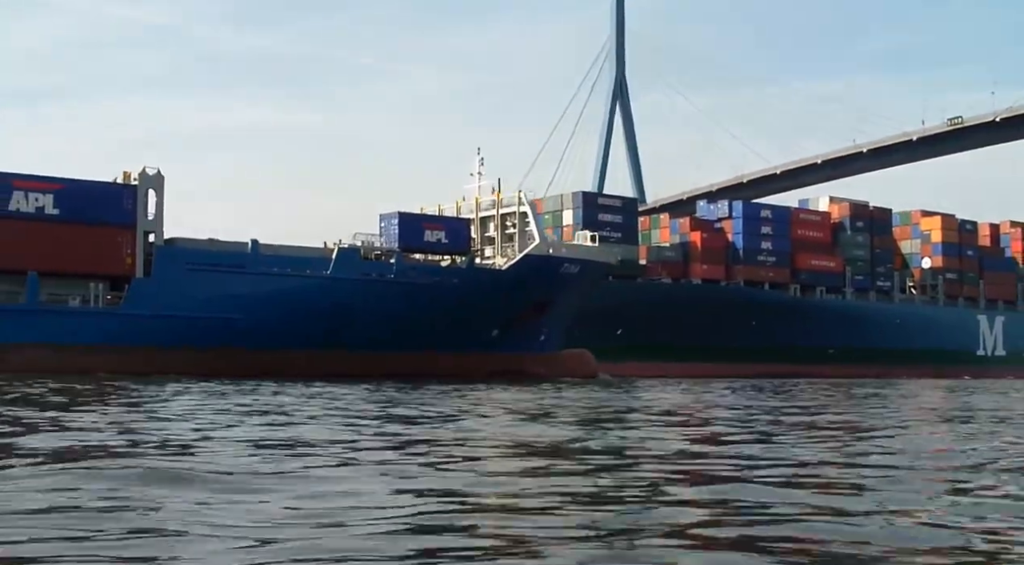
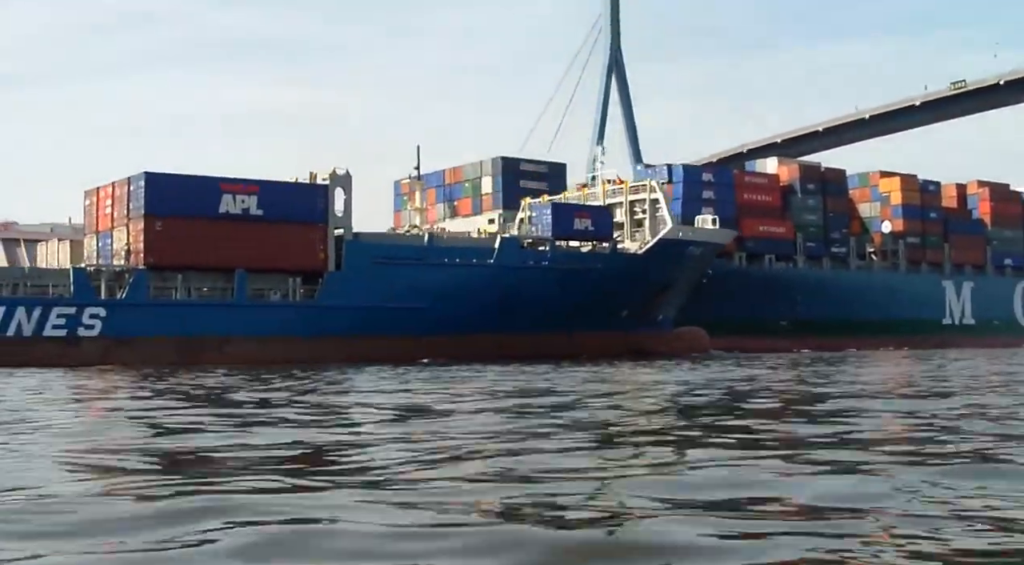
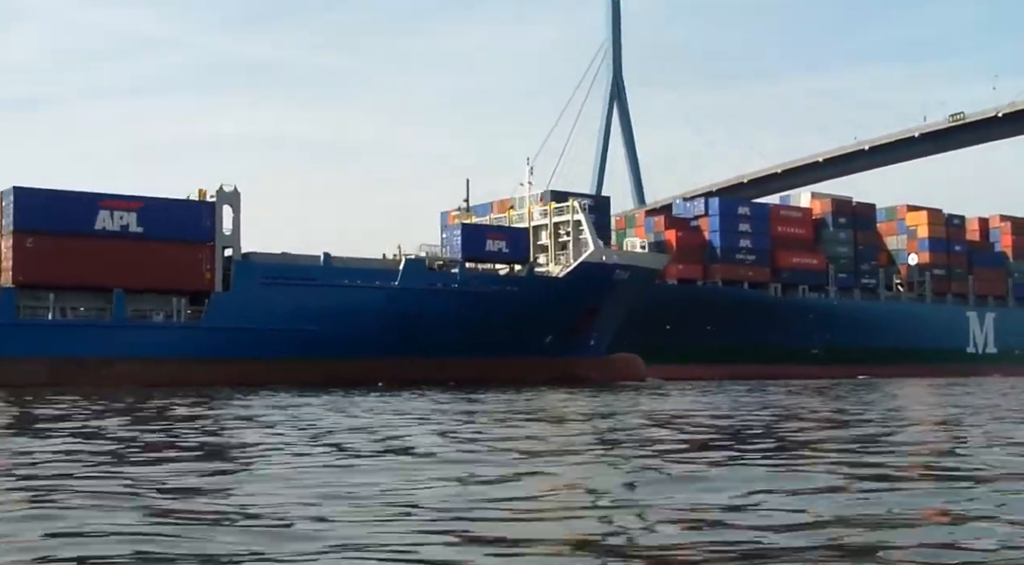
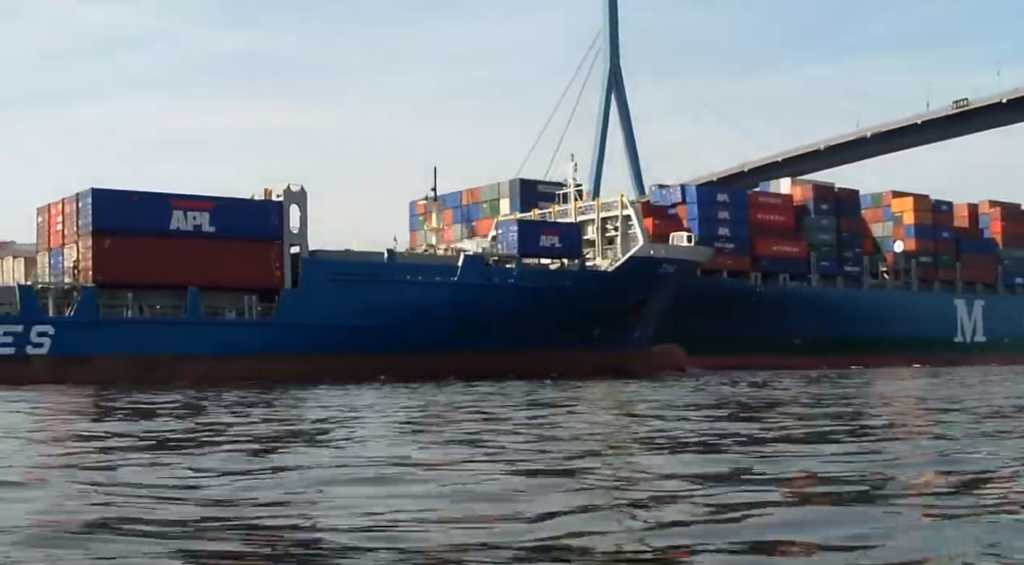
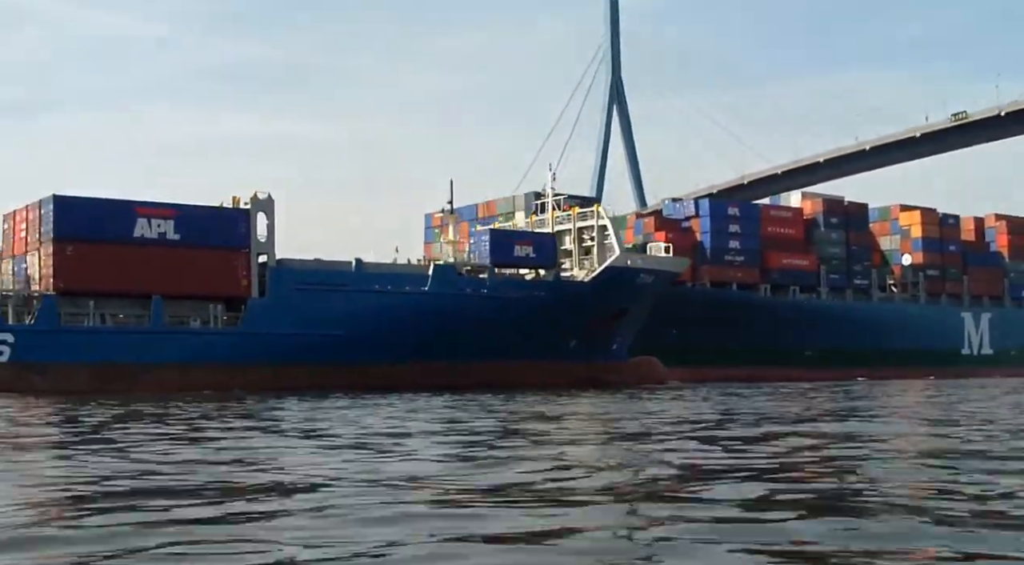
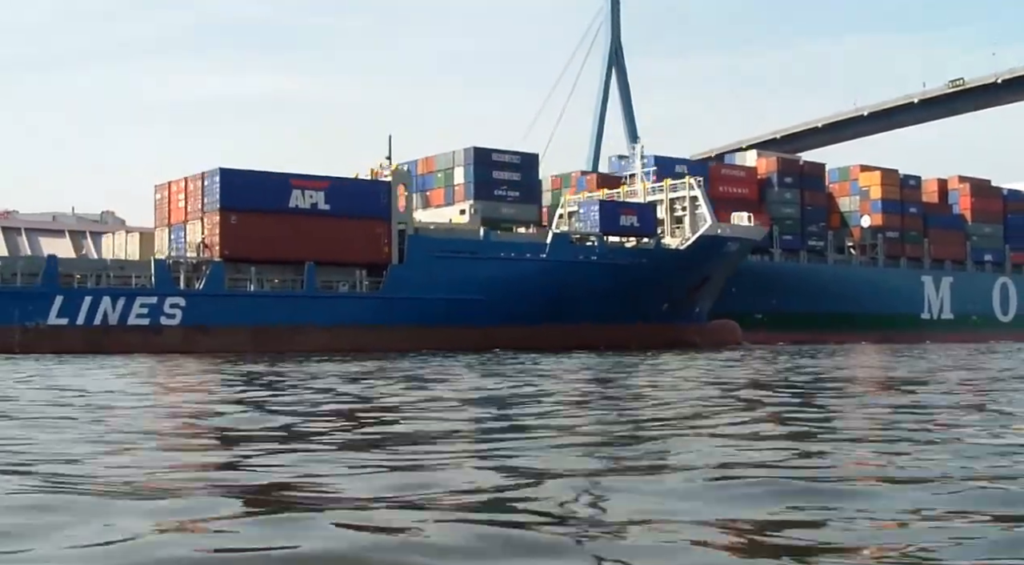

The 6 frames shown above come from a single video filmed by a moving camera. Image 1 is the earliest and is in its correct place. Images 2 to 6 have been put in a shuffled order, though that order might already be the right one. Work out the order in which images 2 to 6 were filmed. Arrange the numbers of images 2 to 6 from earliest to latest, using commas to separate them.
3, 5, 4, 2, 6
